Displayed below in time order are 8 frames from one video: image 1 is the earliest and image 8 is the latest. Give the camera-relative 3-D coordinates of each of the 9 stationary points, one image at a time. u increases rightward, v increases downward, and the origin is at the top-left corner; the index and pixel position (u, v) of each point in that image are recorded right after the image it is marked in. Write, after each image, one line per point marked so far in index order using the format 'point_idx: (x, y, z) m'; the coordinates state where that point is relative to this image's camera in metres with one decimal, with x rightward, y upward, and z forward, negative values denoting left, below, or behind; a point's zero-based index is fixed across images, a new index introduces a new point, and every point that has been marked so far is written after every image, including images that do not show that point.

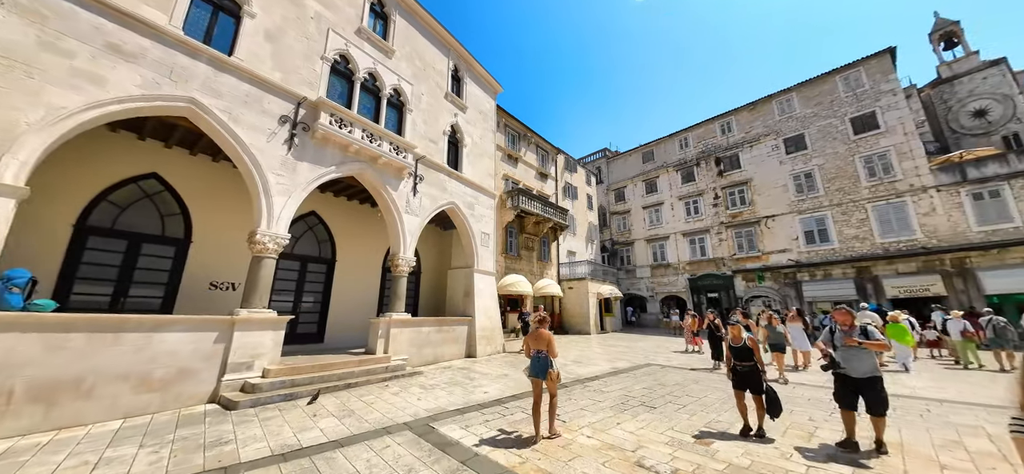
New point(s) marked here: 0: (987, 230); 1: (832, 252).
0: (+21.4, +0.5, +15.6) m
1: (+17.8, -0.5, +19.1) m
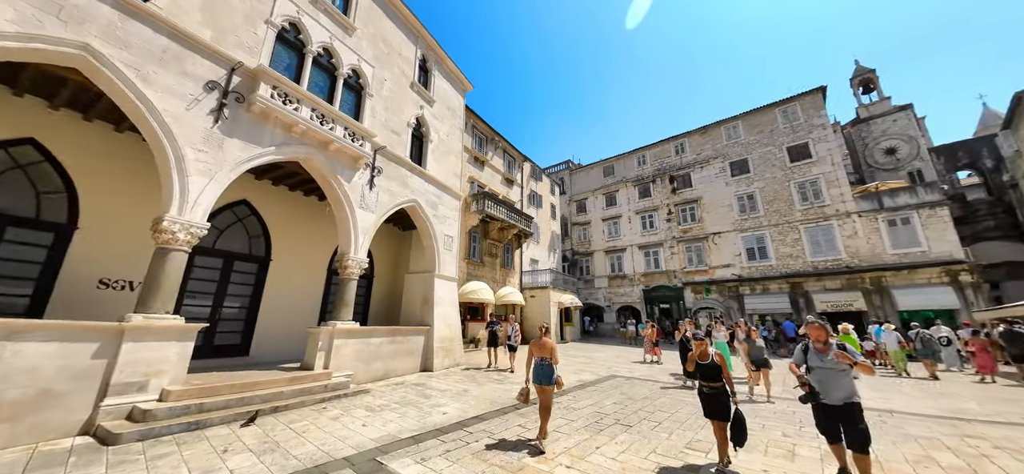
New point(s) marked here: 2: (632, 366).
0: (+19.6, -0.5, +17.3) m
1: (+15.6, -1.5, +20.4) m
2: (+4.2, -4.5, +12.1) m
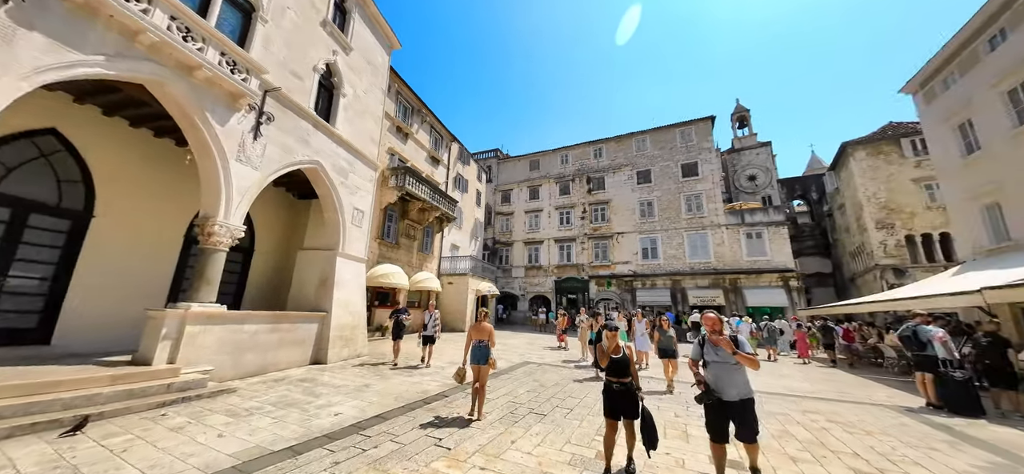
0: (+15.0, -1.2, +21.1) m
1: (+10.3, -1.8, +23.0) m
2: (+1.0, -4.2, +12.3) m
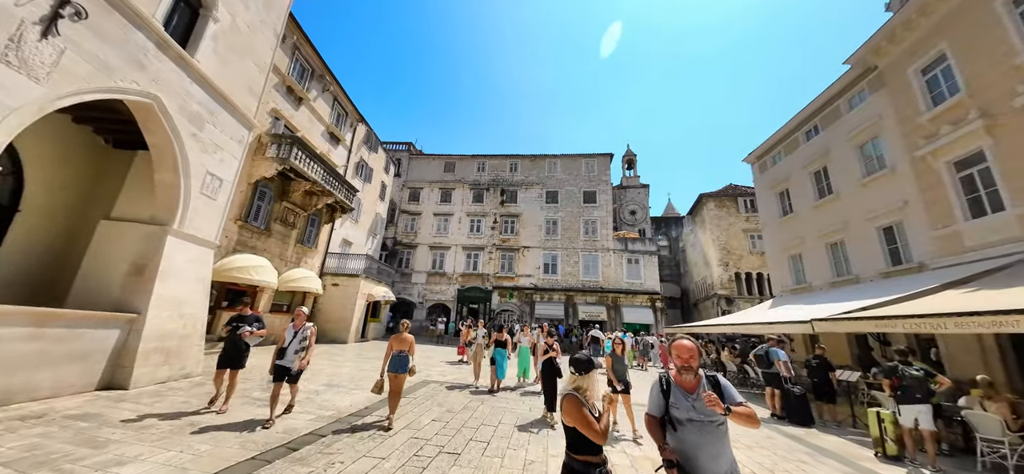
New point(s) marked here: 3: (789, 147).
0: (+8.5, -3.0, +23.7) m
1: (+3.4, -3.1, +24.2) m
2: (-2.4, -4.3, +11.0) m
3: (+13.1, +4.3, +15.9) m
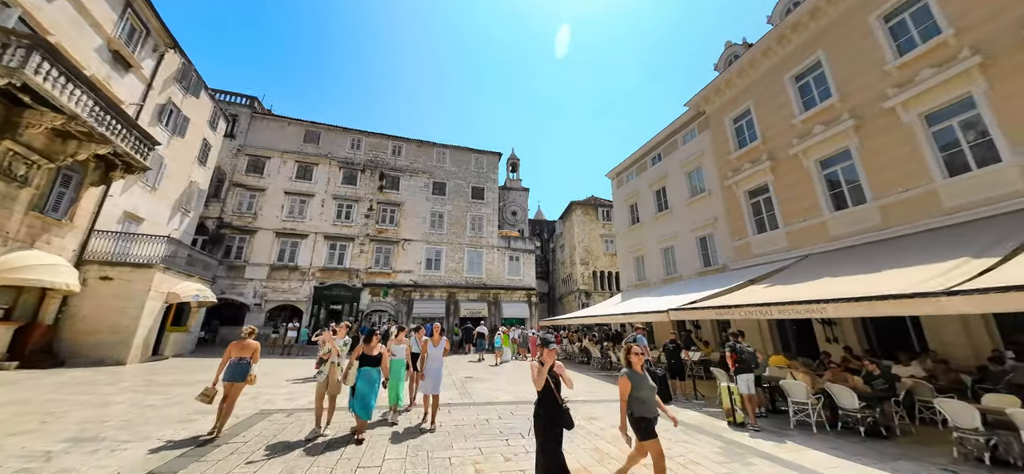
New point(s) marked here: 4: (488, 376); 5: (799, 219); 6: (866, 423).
0: (-0.3, -3.0, +24.3) m
1: (-5.2, -2.8, +22.8) m
2: (-5.8, -3.8, +8.4) m
3: (+7.3, +3.9, +18.9) m
4: (-0.7, -4.5, +11.0) m
5: (+8.7, +0.6, +10.3) m
6: (+5.7, -3.0, +5.5) m
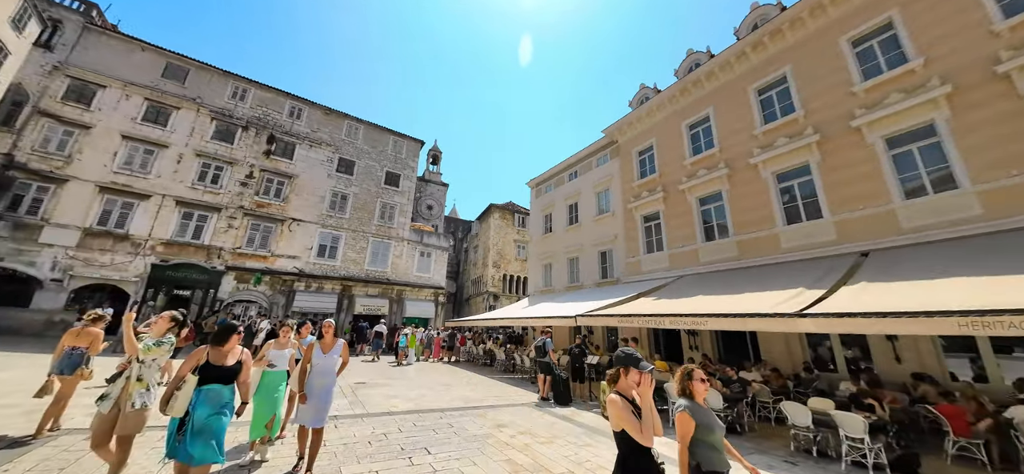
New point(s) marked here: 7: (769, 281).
0: (-7.0, -2.6, +22.9) m
1: (-11.2, -1.8, +20.1) m
2: (-7.8, -3.0, +6.2) m
3: (+2.6, +3.3, +20.0) m
4: (-3.8, -4.2, +10.0) m
5: (+6.0, -0.3, +12.1) m
6: (+4.1, -3.5, +6.5) m
7: (+6.2, -1.1, +8.2) m
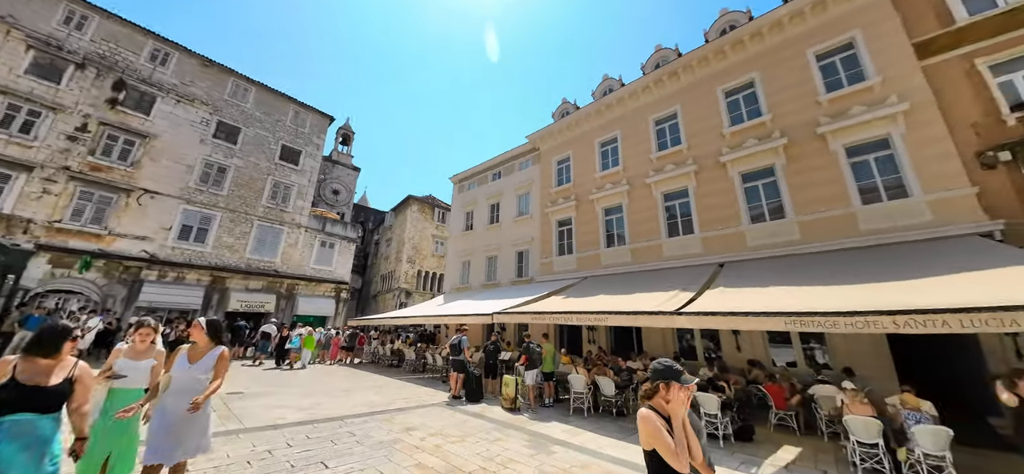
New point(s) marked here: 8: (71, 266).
0: (-12.7, -1.8, +20.1) m
1: (-15.9, -0.8, +16.3) m
2: (-8.9, -2.4, +3.8) m
3: (-2.3, +3.4, +20.0) m
4: (-6.2, -3.8, +8.6) m
5: (+2.9, -0.5, +13.3) m
6: (+2.4, -3.7, +7.4) m
7: (+4.1, -1.3, +9.6) m
8: (-18.1, -1.1, +13.2) m
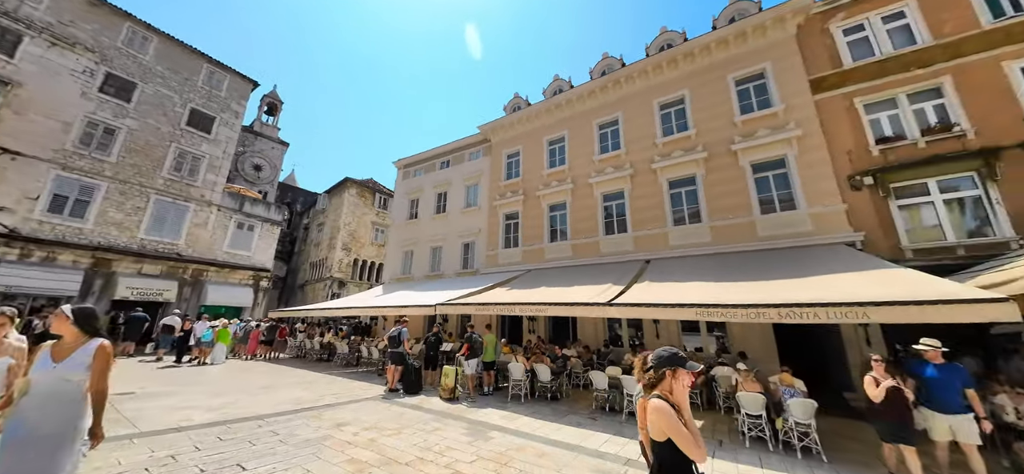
0: (-15.9, -0.8, +17.7) m
1: (-18.4, +0.3, +13.3) m
2: (-9.4, -1.9, +2.3) m
3: (-5.5, +4.0, +19.3) m
4: (-7.6, -3.3, +7.5) m
5: (+0.7, -0.2, +13.7) m
6: (+1.0, -3.6, +7.9) m
7: (+2.4, -1.2, +10.3) m
8: (-20.0, 0.0, +9.9) m
